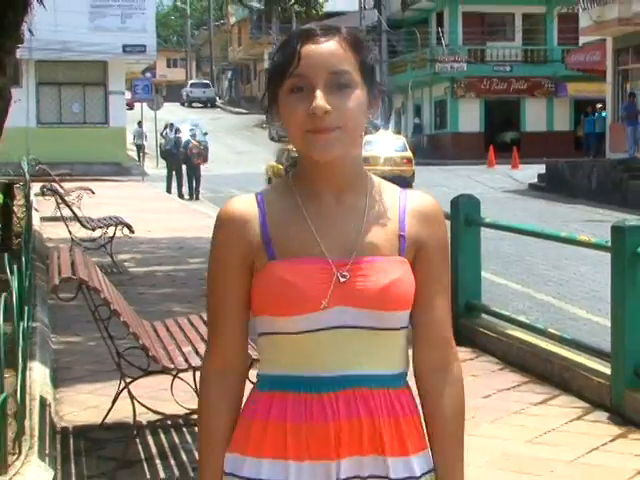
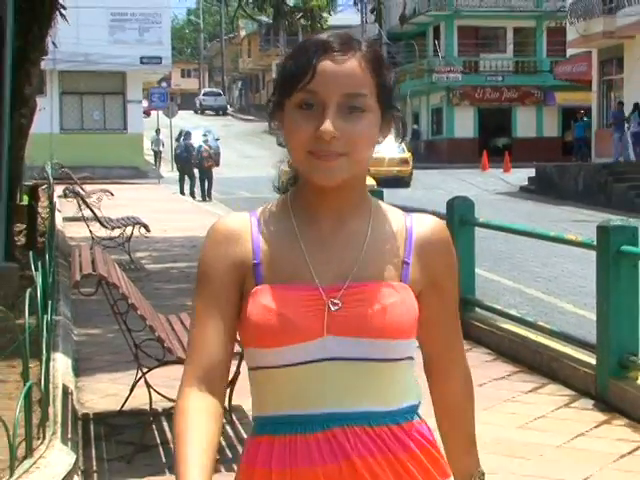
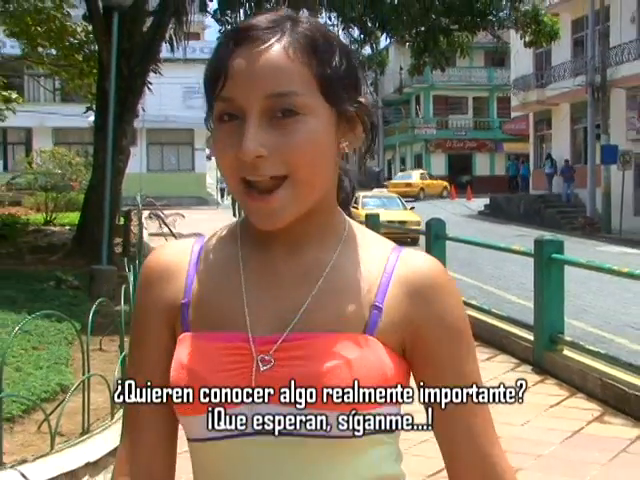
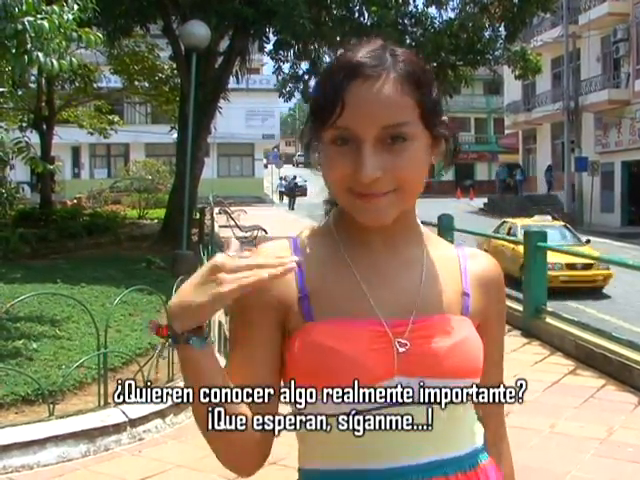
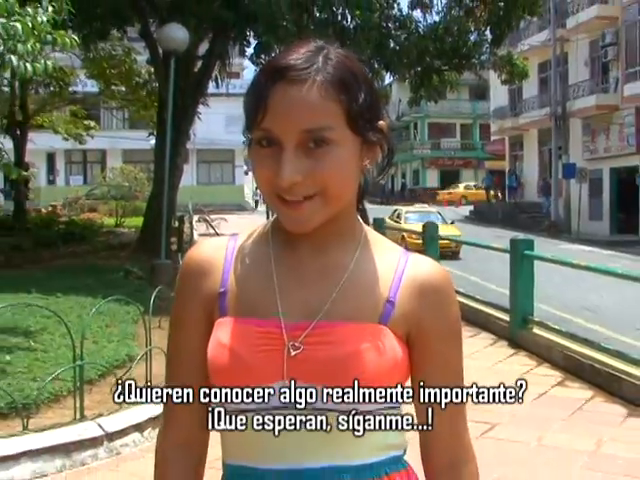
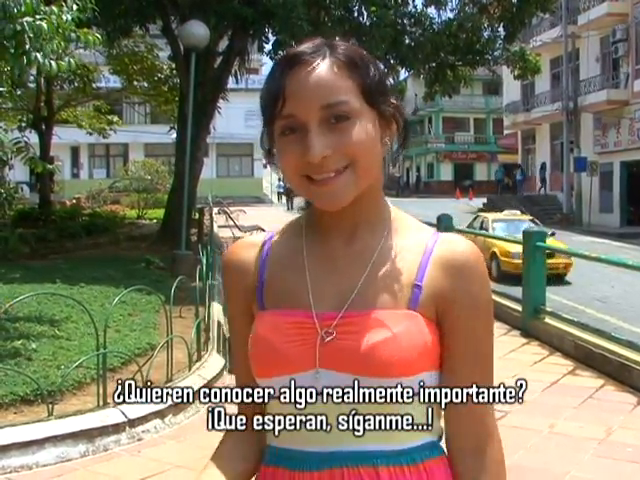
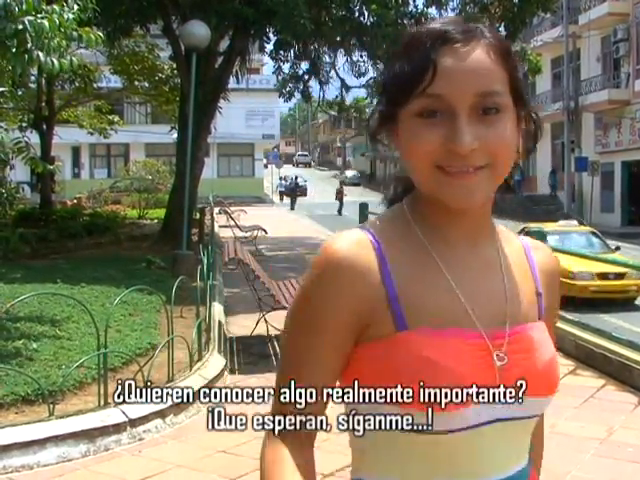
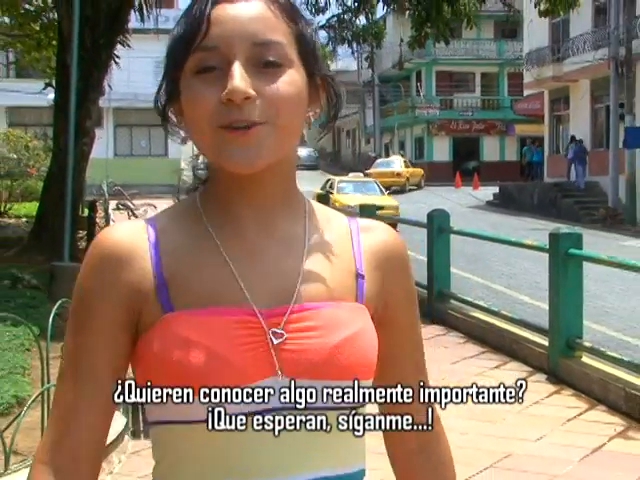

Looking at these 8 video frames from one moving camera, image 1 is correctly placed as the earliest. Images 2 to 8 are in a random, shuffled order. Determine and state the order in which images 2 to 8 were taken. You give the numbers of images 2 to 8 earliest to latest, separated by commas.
2, 8, 3, 5, 6, 4, 7
